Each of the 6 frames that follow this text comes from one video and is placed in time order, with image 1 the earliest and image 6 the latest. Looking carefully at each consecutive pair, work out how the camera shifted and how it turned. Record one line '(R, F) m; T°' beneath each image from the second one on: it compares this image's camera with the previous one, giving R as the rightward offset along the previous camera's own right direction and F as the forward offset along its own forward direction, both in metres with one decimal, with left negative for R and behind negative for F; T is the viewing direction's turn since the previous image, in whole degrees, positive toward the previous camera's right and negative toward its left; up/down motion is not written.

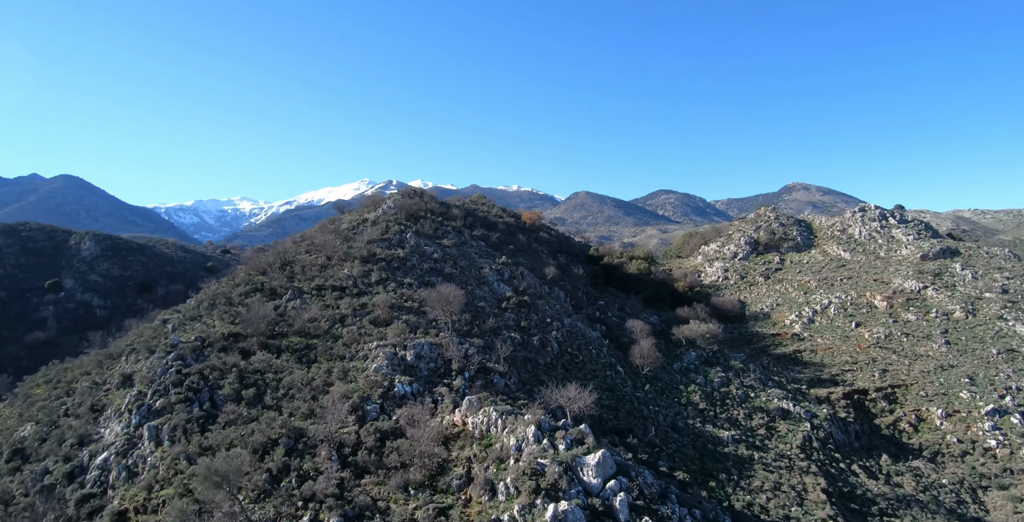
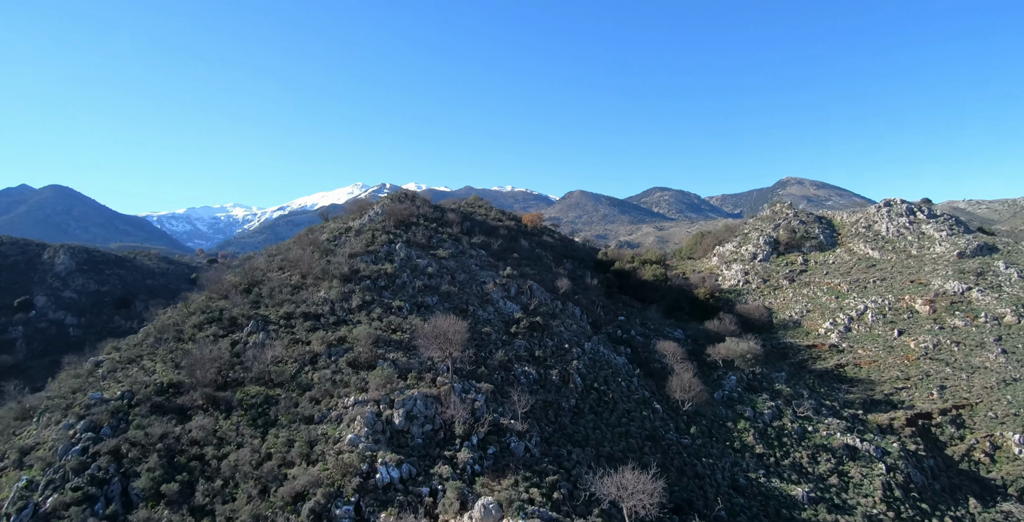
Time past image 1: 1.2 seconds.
(-0.7, +5.8) m; +1°
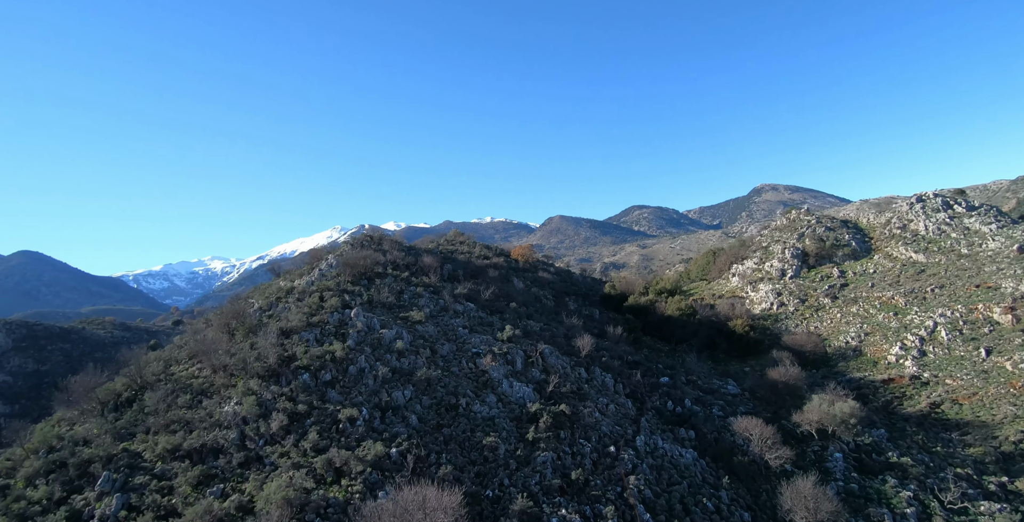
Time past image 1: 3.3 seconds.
(-0.6, +9.8) m; +2°
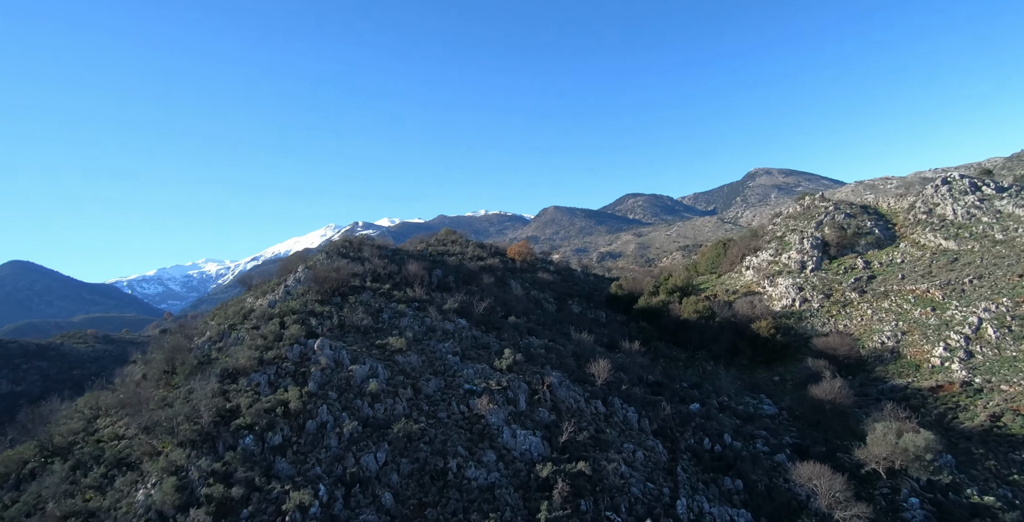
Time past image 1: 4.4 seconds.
(-0.1, +4.7) m; 0°
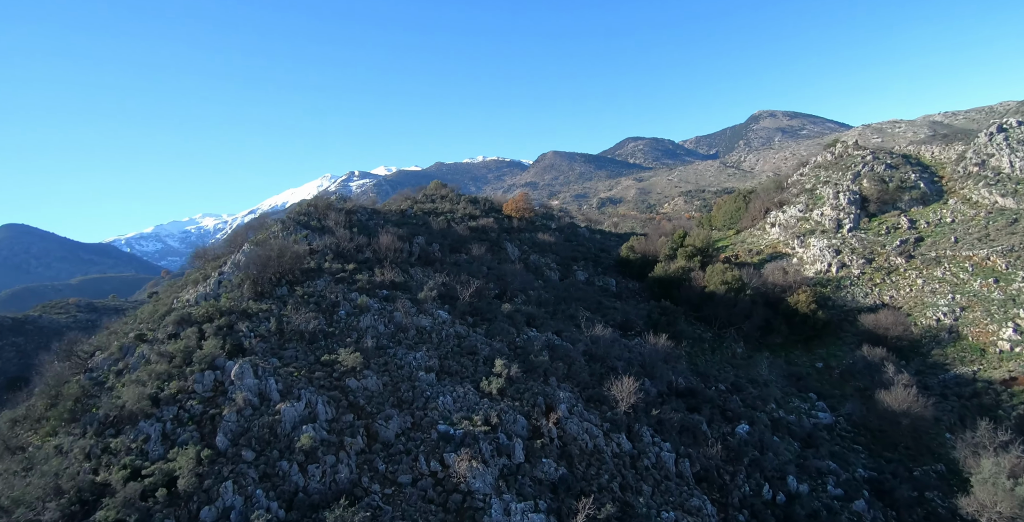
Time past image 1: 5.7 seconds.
(+0.1, +6.1) m; 0°
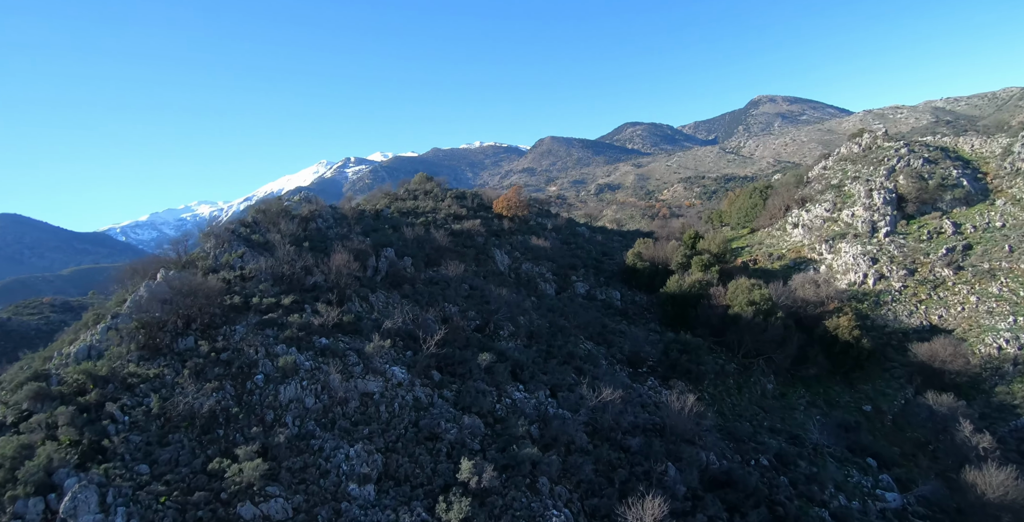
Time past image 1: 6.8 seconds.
(+0.5, +5.5) m; 0°
